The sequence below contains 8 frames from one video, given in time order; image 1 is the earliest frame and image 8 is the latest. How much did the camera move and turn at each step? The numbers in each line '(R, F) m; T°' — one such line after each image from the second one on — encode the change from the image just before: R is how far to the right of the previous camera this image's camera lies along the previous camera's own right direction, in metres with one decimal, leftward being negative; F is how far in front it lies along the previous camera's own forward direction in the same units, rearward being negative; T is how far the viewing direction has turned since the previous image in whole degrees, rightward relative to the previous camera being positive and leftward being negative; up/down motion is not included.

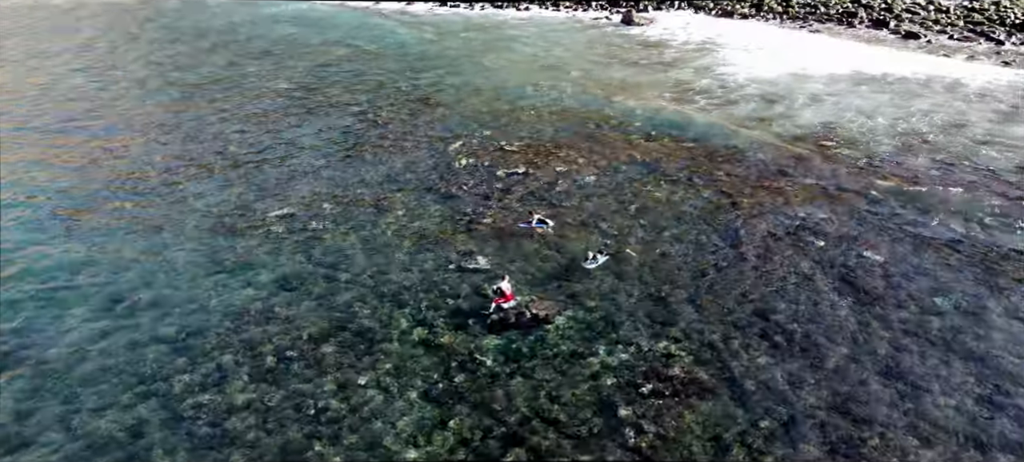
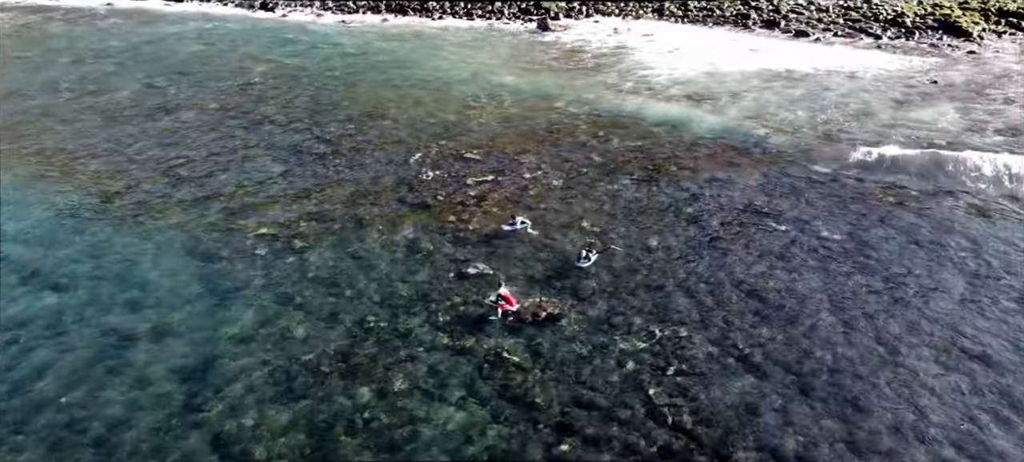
(-2.0, -0.5) m; +9°
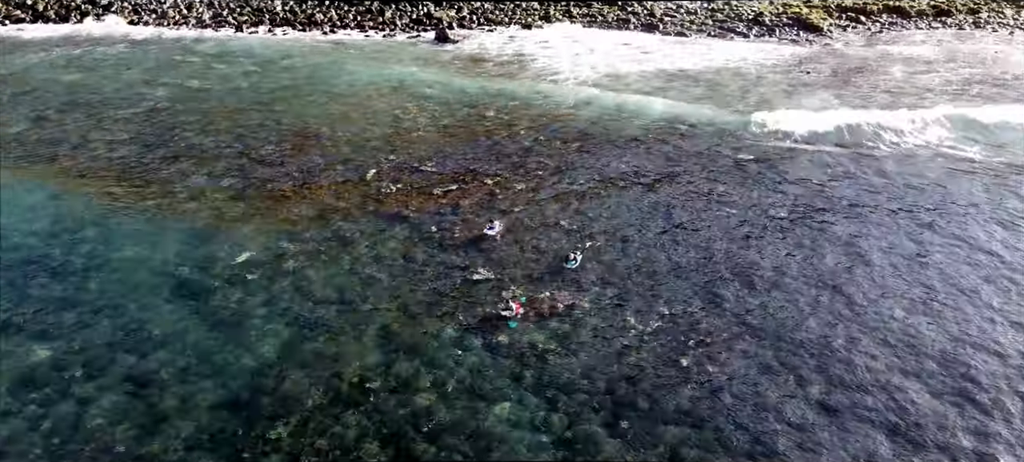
(-2.9, -0.7) m; +12°
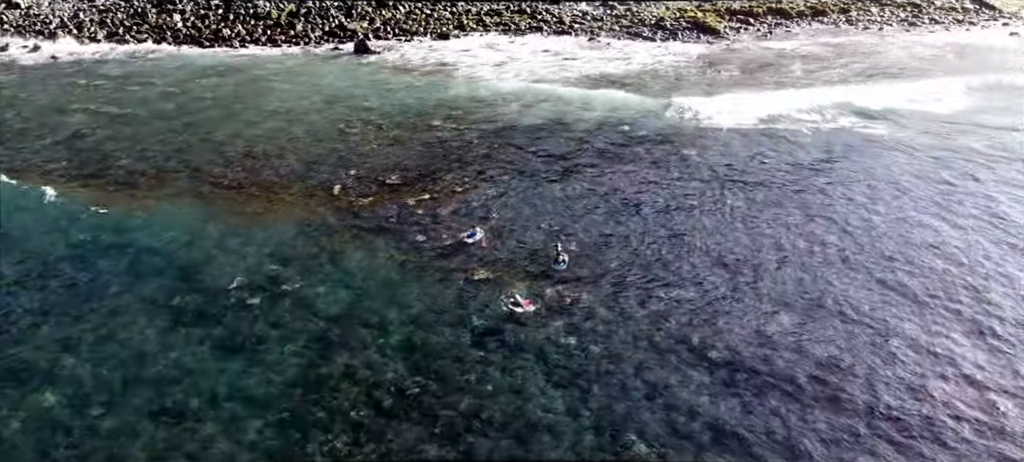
(-2.4, -0.6) m; +10°
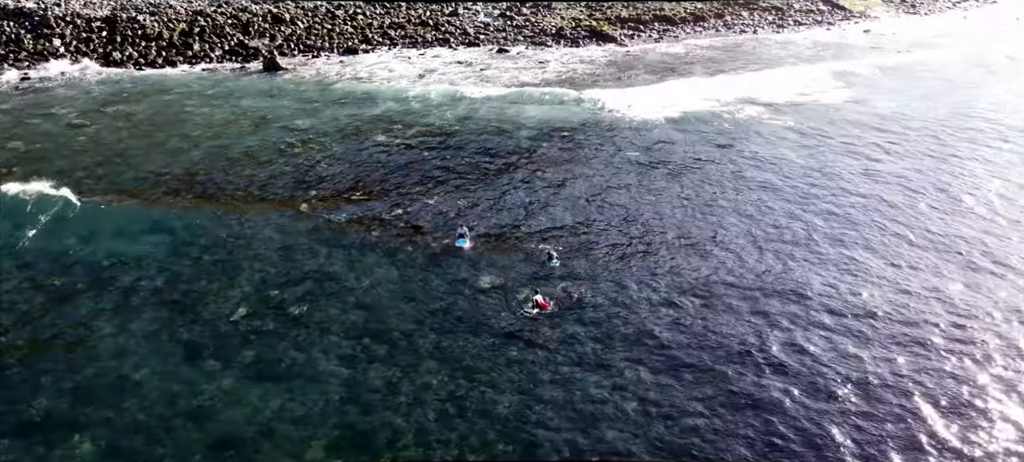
(-3.0, -0.8) m; +11°
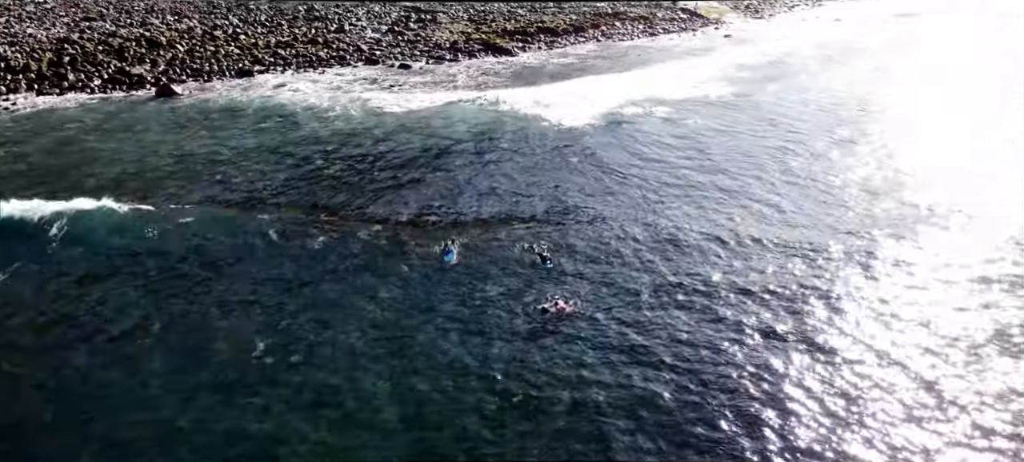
(-4.0, -1.0) m; +13°
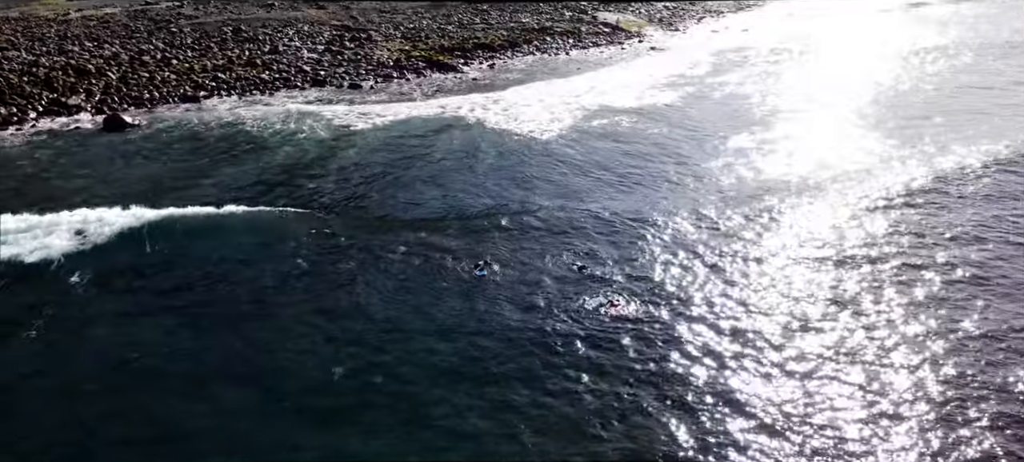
(-4.5, -1.1) m; +10°
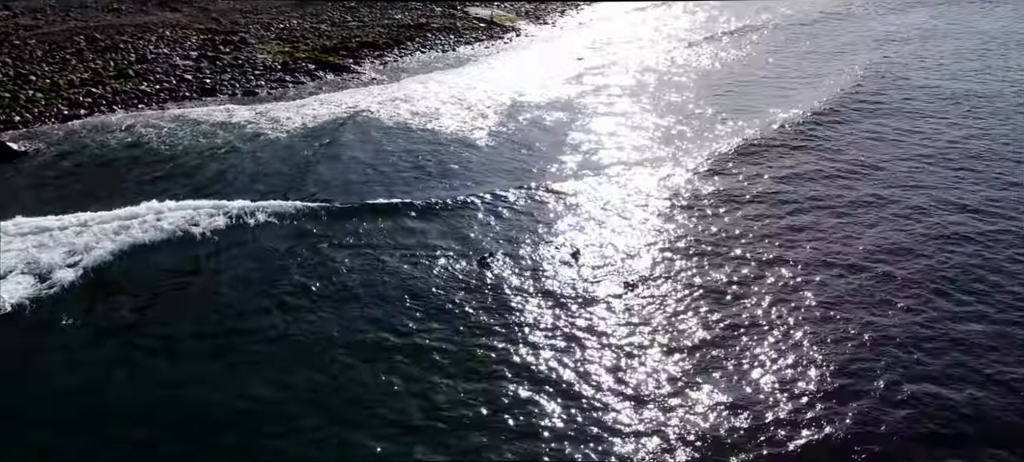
(-5.5, -1.2) m; +15°
